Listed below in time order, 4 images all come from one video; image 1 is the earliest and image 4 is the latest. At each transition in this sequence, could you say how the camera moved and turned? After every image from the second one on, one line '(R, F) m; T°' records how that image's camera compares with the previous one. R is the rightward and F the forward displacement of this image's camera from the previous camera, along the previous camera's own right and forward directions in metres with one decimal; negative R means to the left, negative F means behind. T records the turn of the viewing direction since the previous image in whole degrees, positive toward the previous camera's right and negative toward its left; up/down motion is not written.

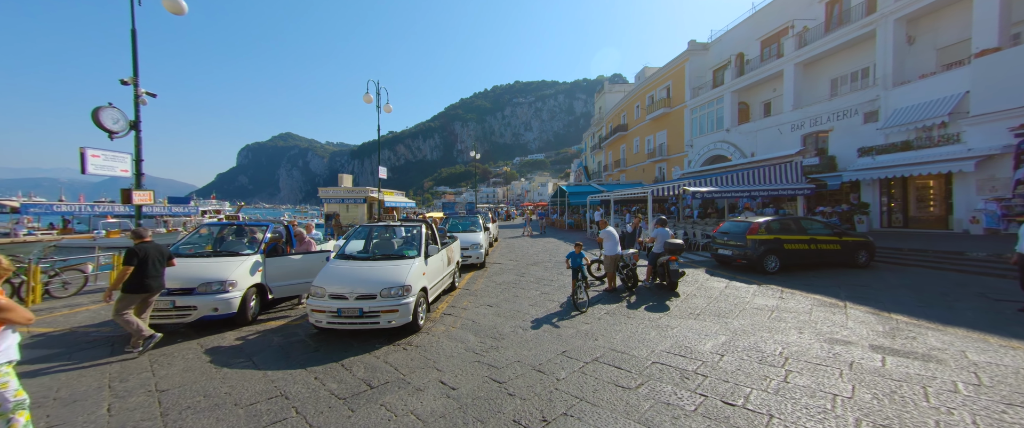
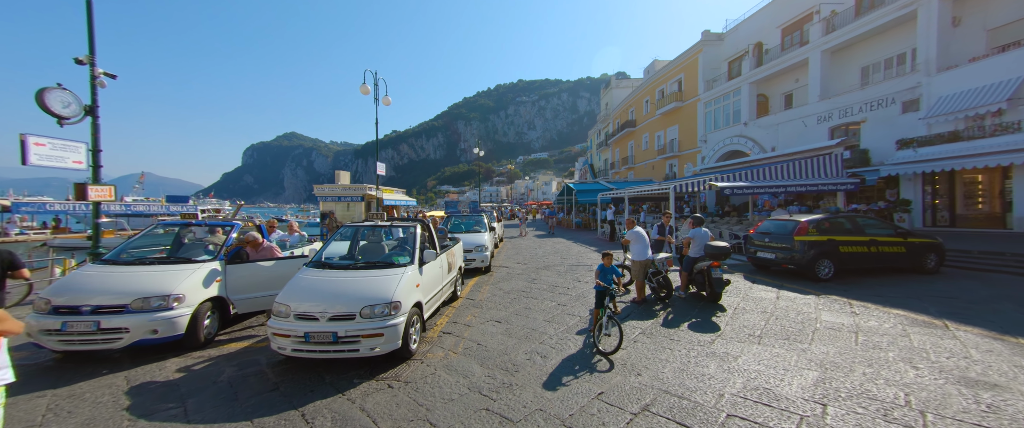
(-0.2, +1.0) m; -1°
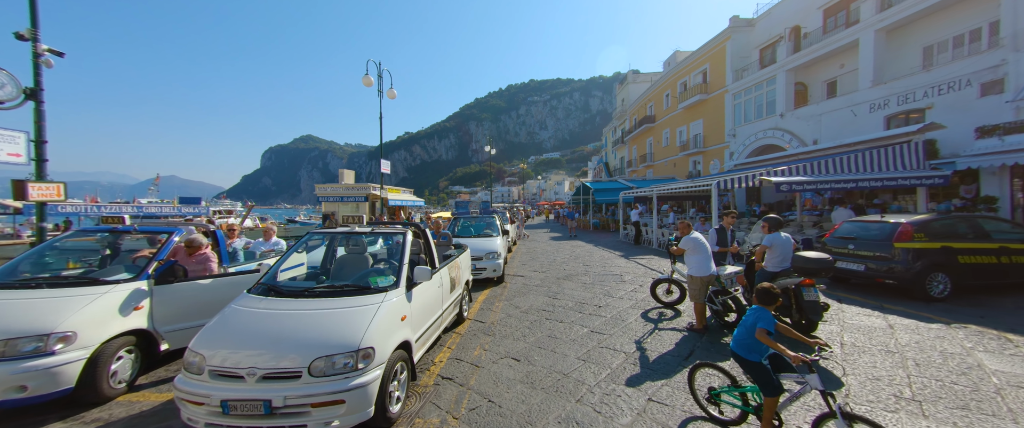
(-0.1, +1.3) m; -2°
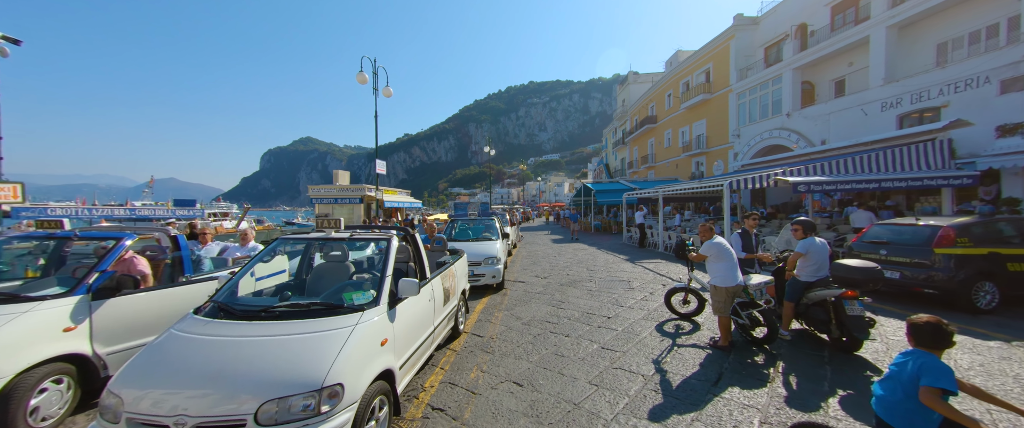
(0.0, +0.5) m; 0°
